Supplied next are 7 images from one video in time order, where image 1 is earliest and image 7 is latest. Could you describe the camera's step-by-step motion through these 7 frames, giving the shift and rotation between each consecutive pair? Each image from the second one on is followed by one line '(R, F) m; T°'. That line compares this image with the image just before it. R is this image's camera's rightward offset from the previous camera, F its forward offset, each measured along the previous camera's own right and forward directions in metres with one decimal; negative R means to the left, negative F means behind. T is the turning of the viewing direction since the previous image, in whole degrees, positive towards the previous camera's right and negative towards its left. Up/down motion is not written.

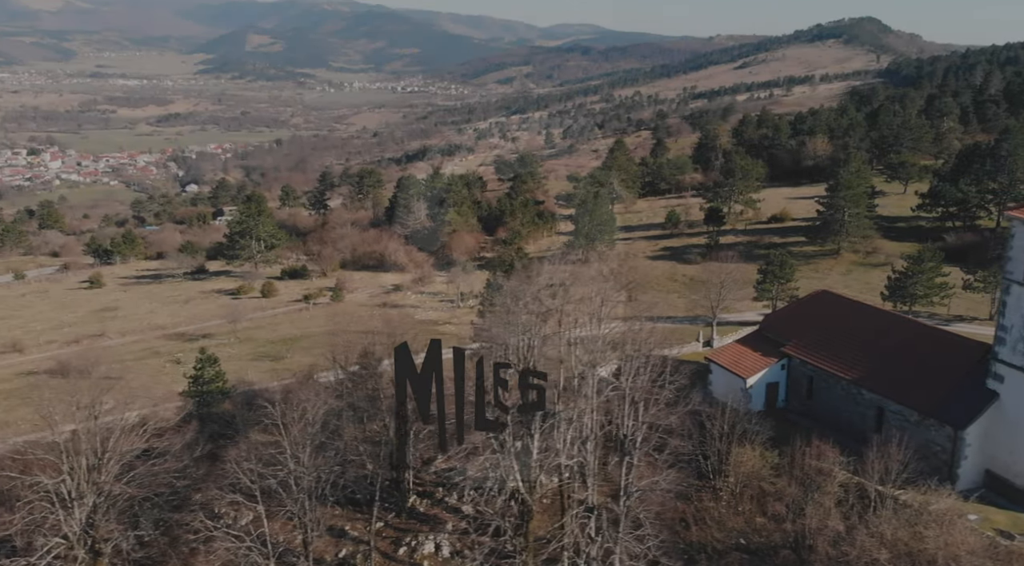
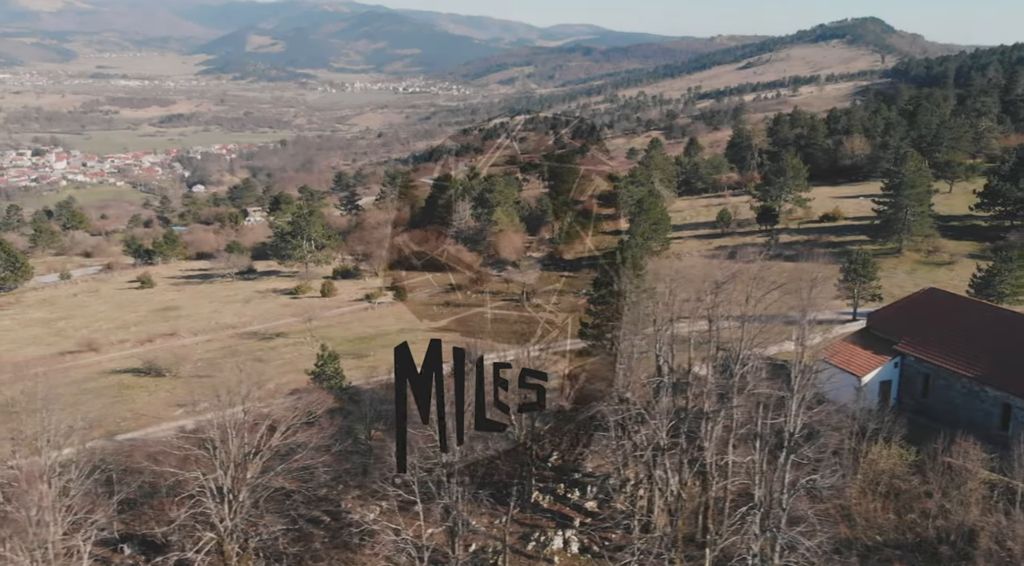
(-3.3, -0.1) m; 0°
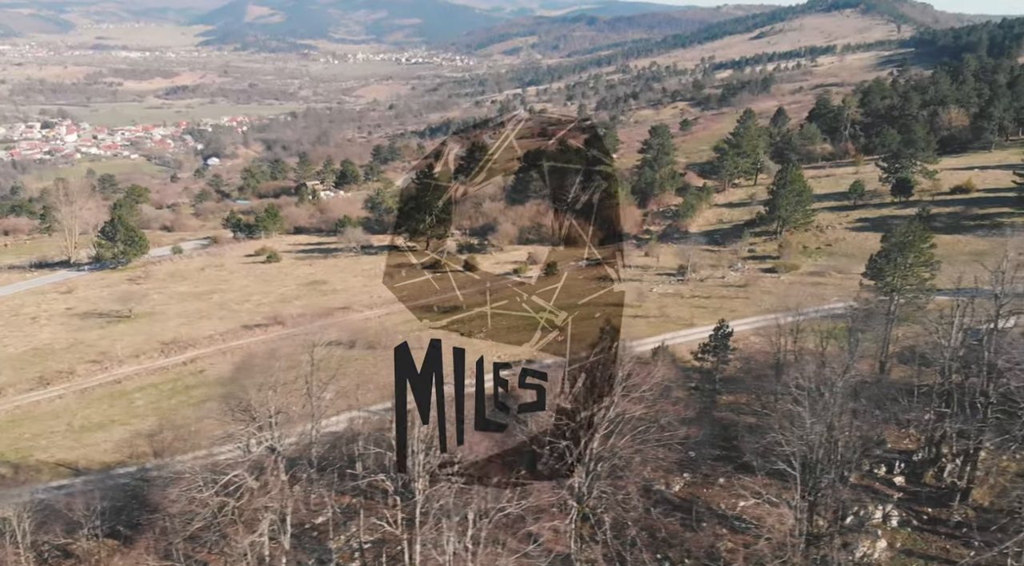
(-8.2, -0.1) m; -1°
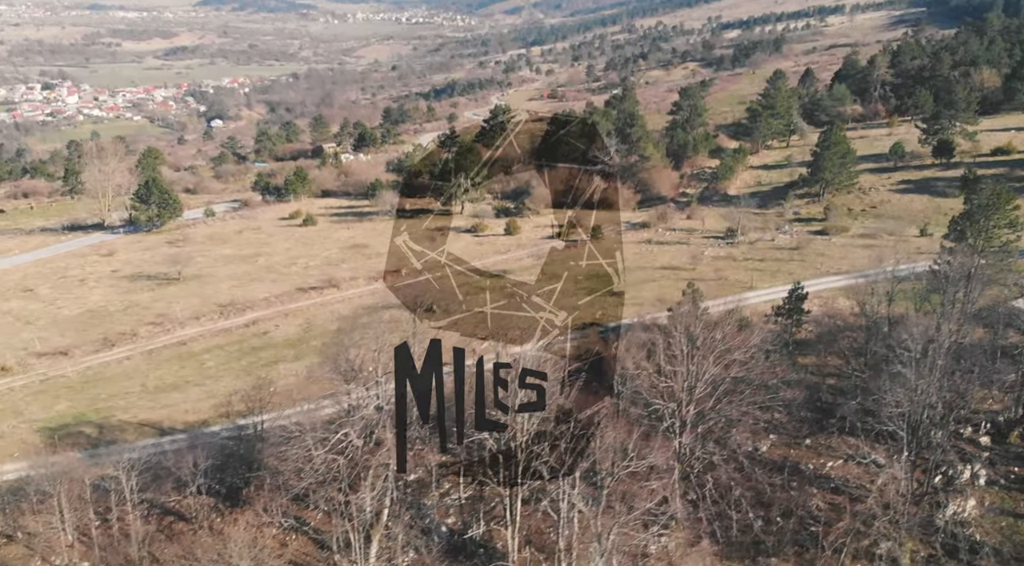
(-2.4, -0.1) m; 0°
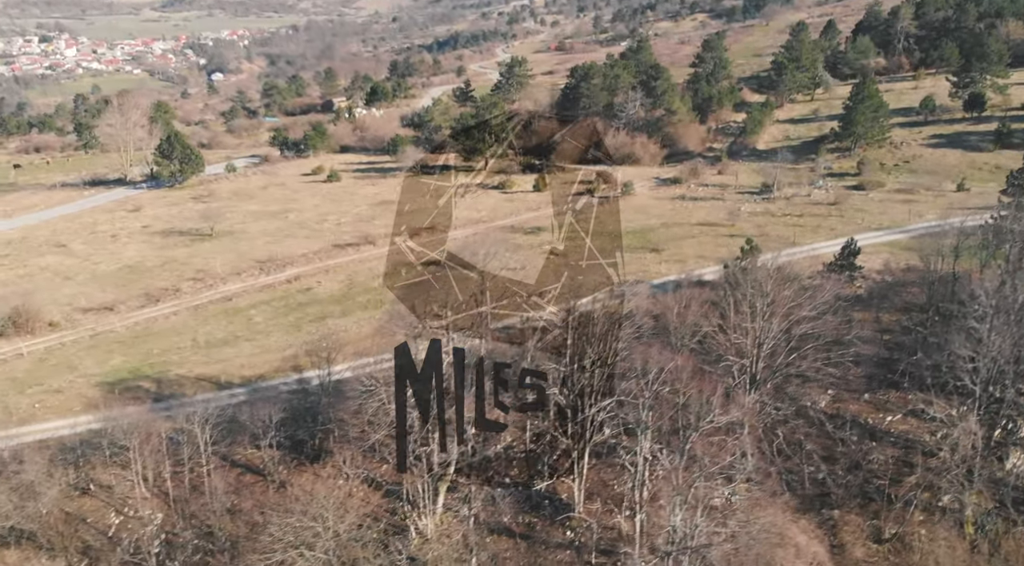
(-1.6, -0.1) m; 0°
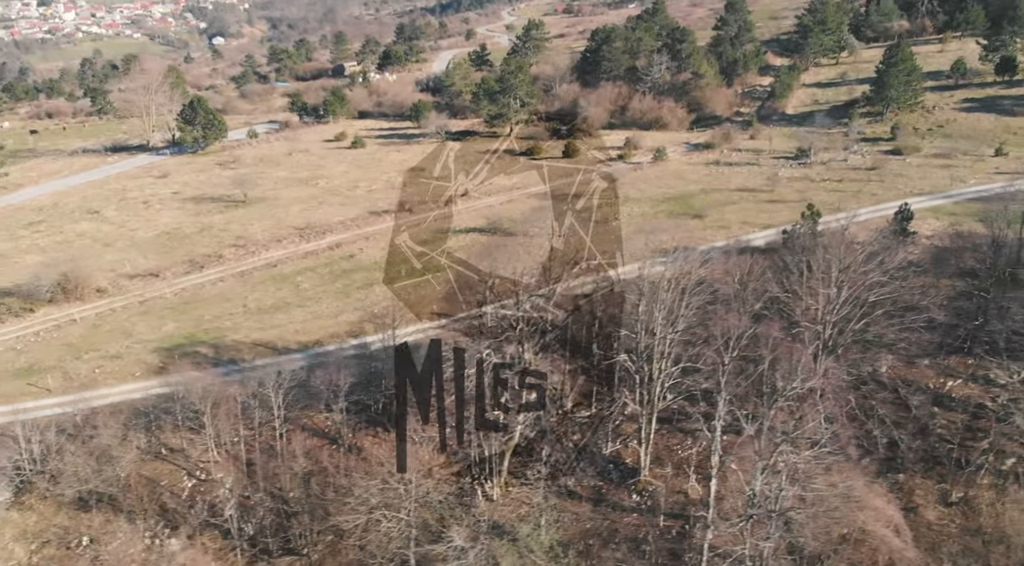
(-1.7, -0.1) m; 0°
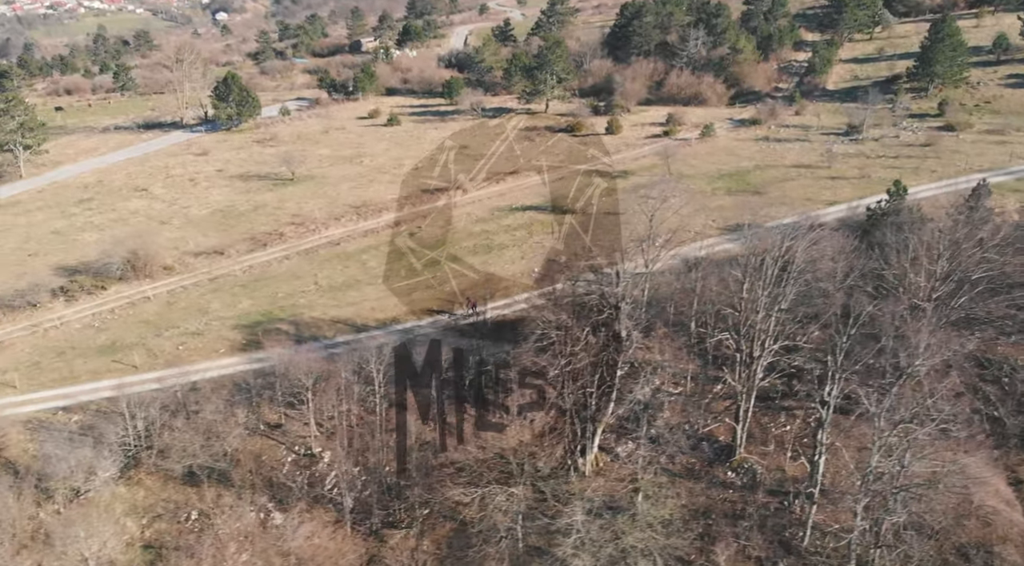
(-2.4, -0.2) m; 0°
